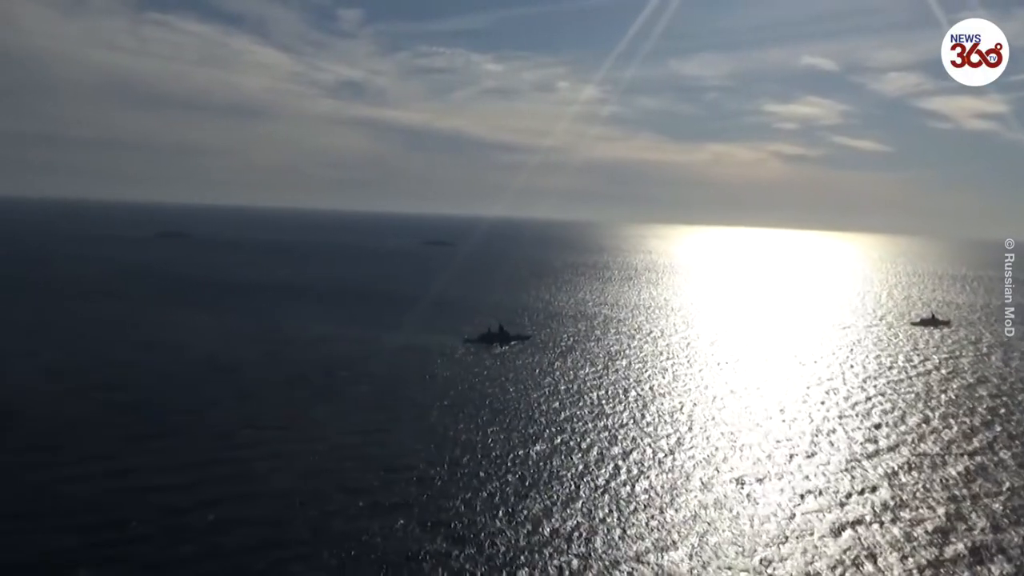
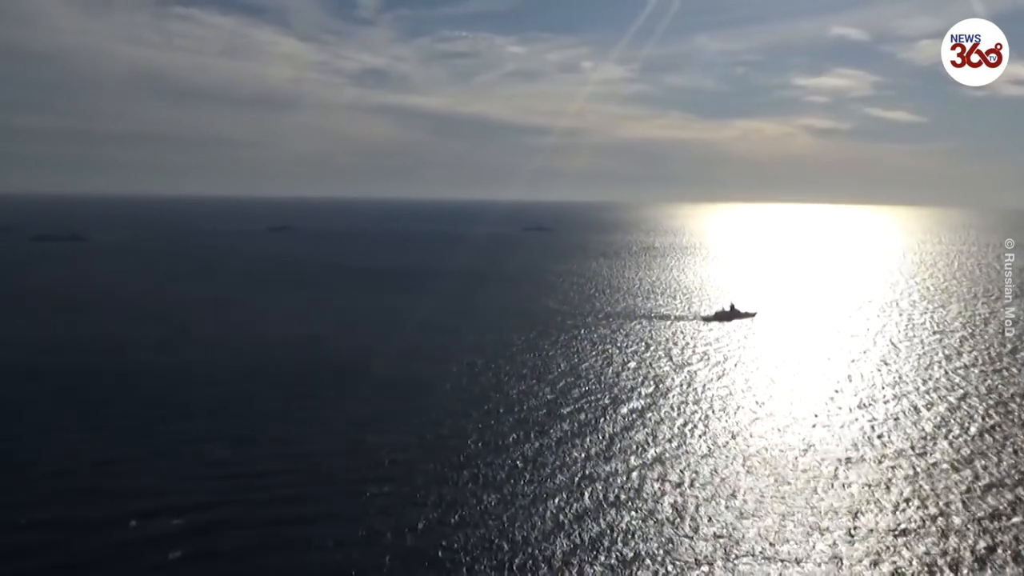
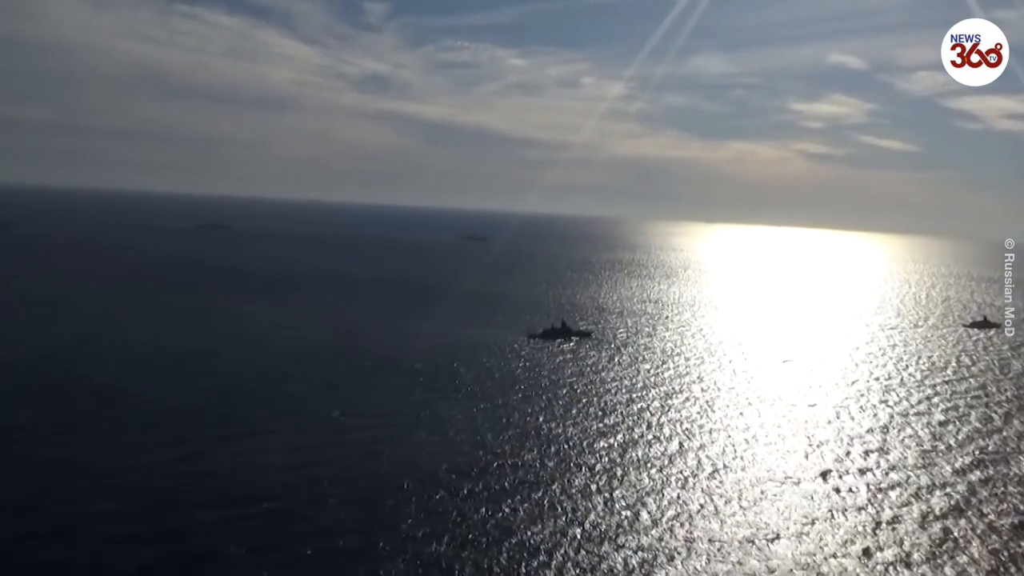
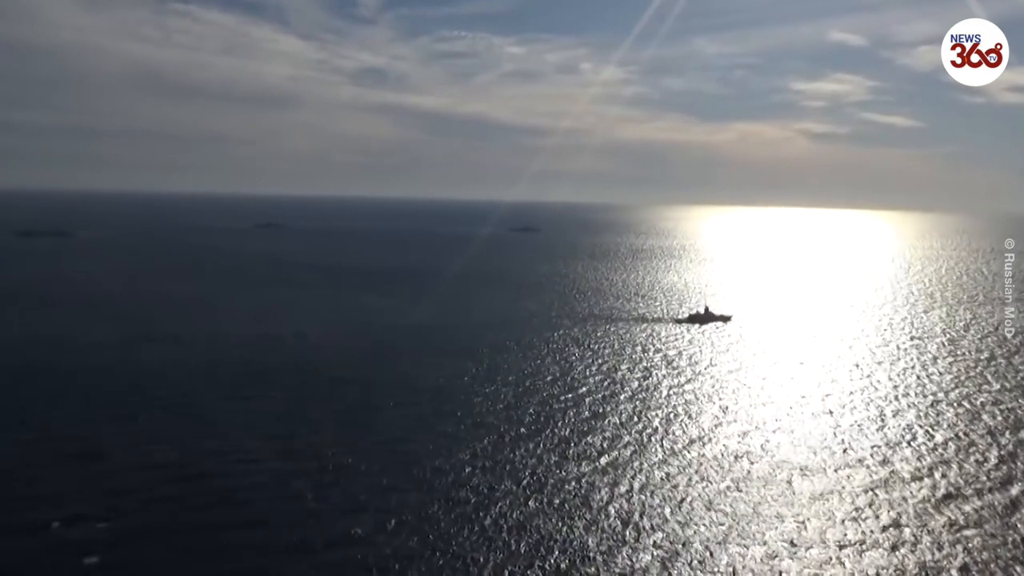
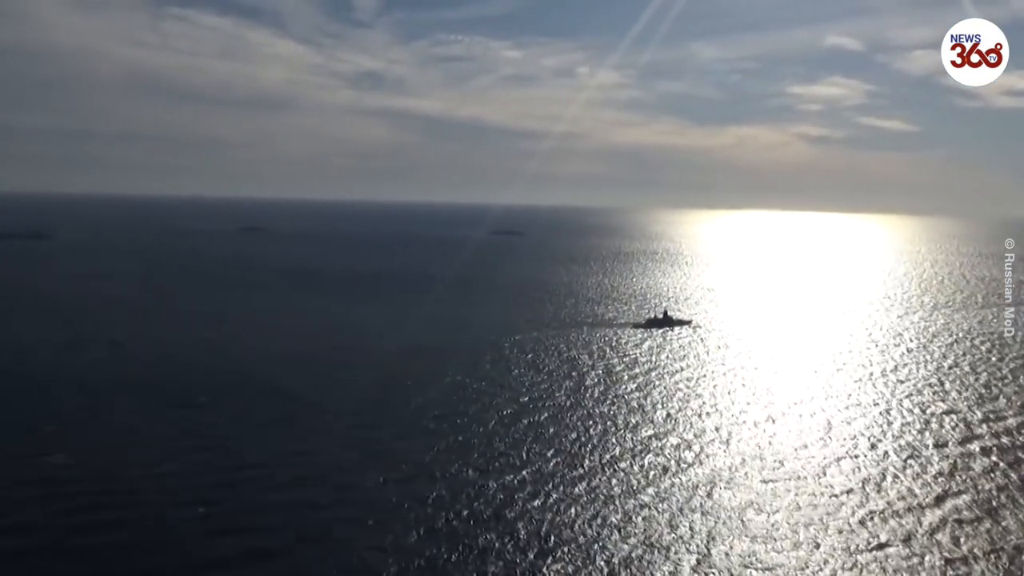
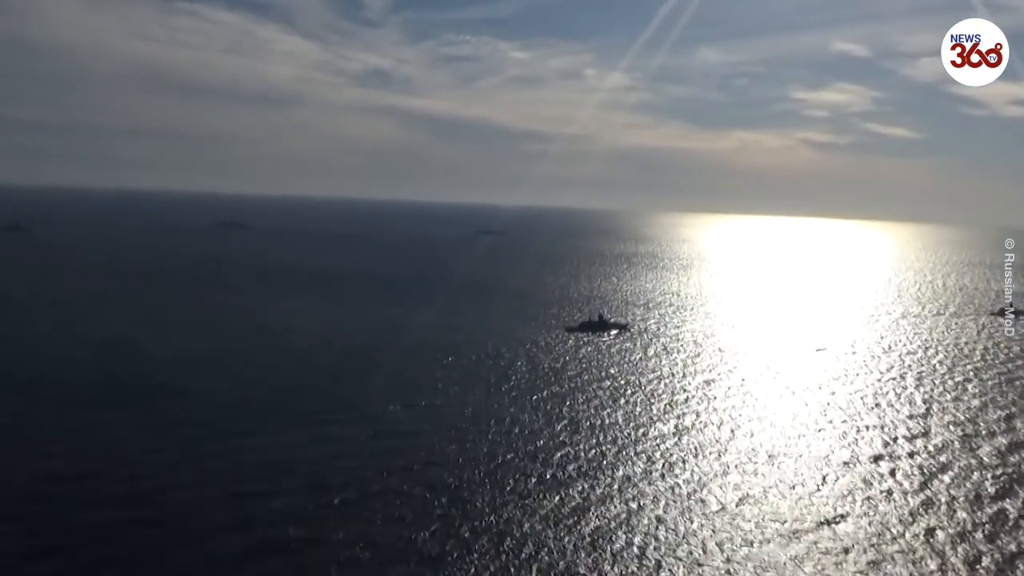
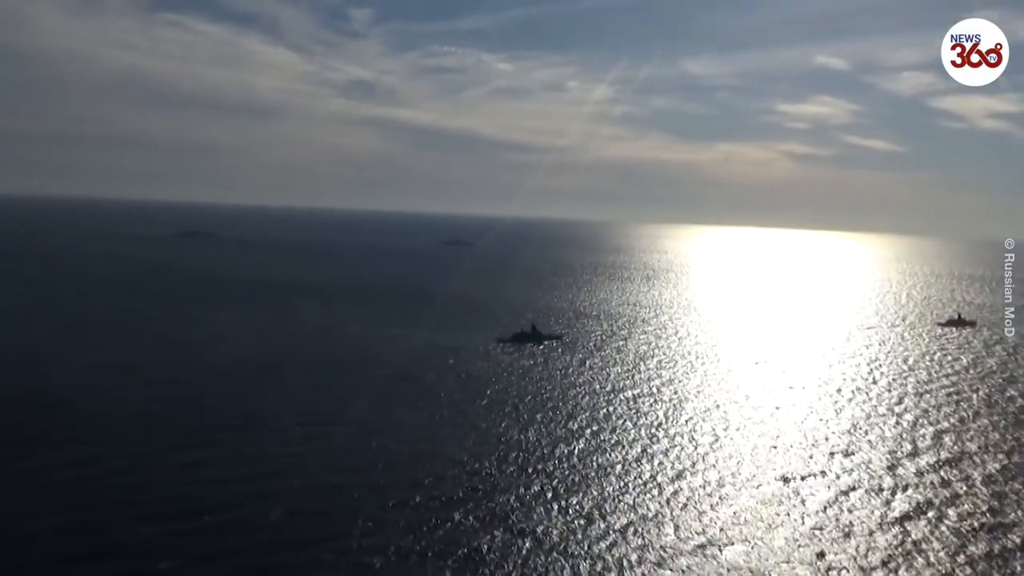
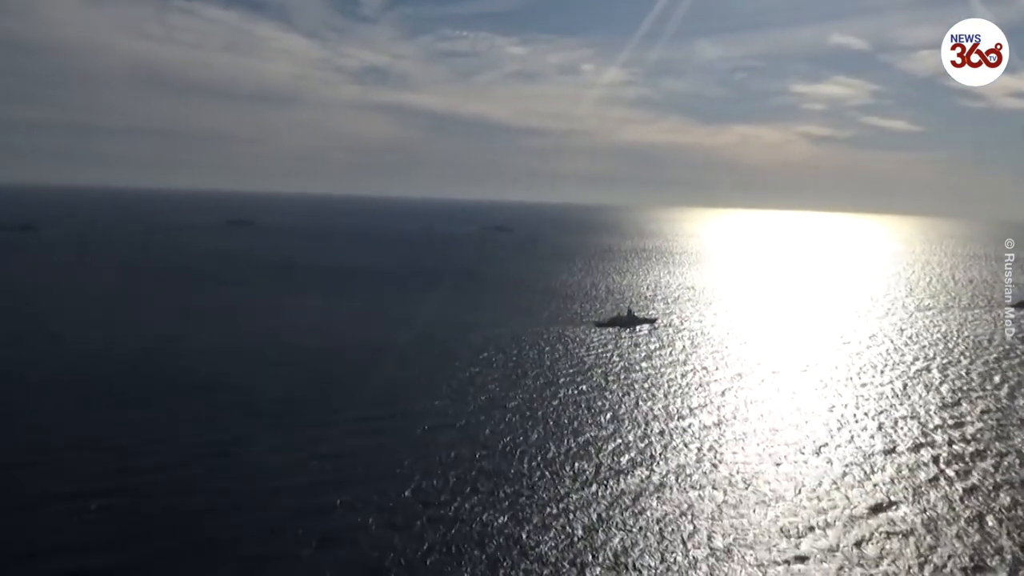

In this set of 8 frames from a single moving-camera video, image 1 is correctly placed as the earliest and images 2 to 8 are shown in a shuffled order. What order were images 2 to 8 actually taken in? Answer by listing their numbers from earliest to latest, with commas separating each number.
7, 3, 6, 8, 5, 4, 2
